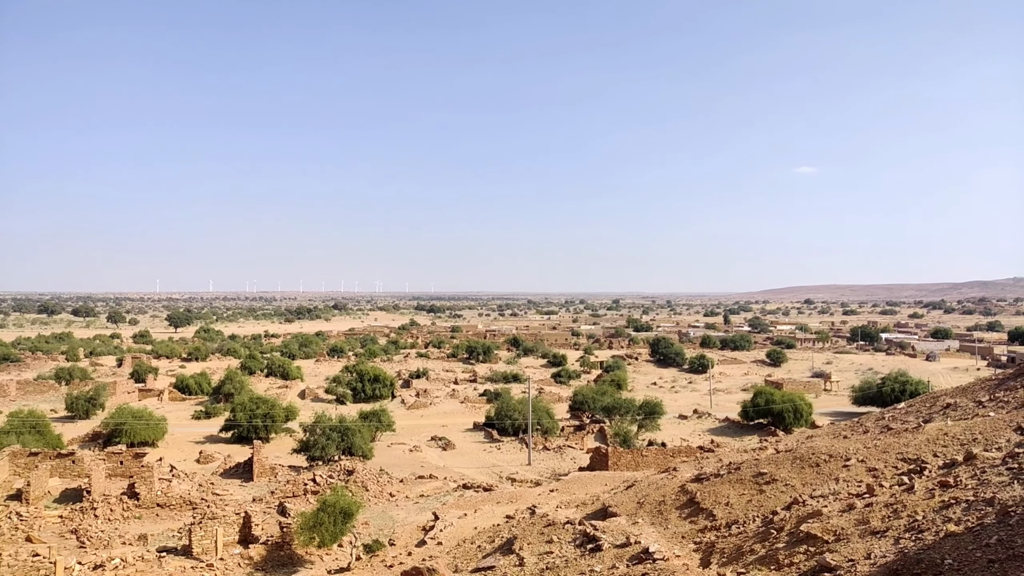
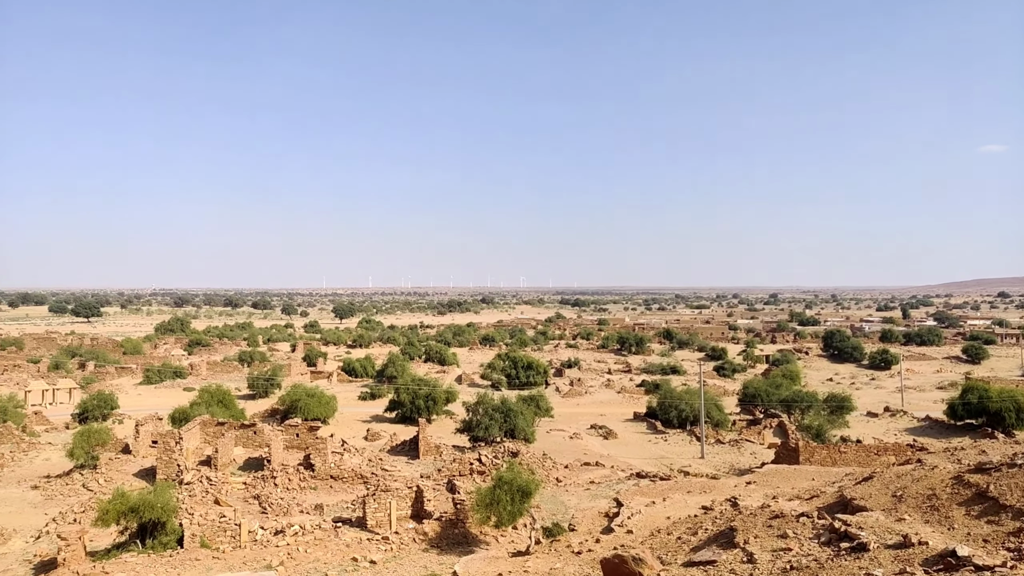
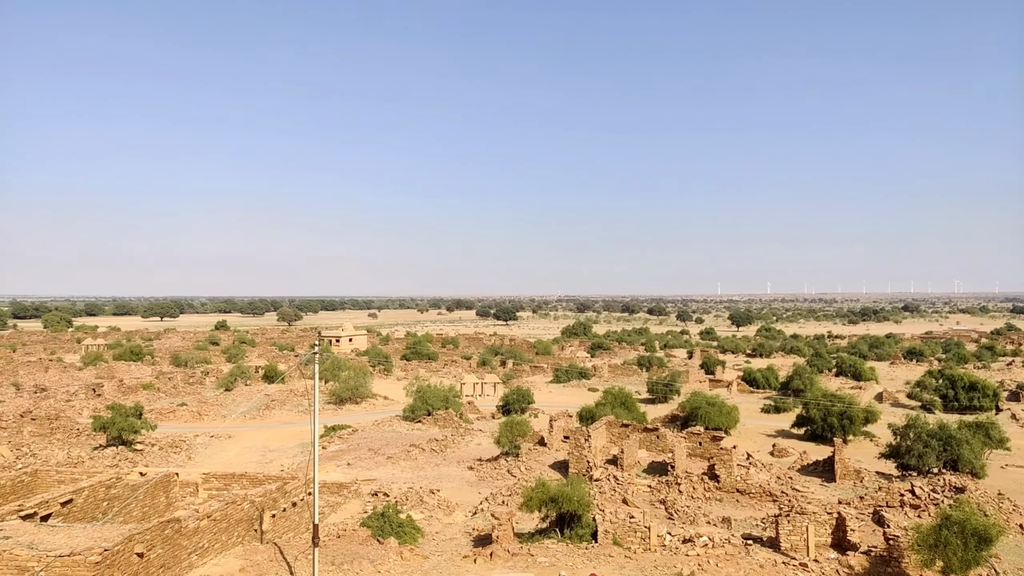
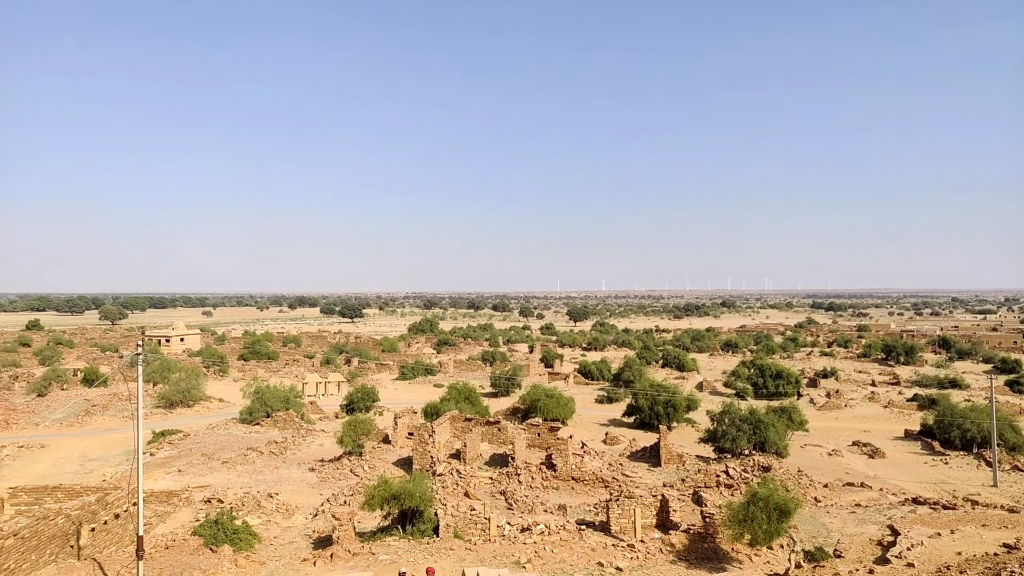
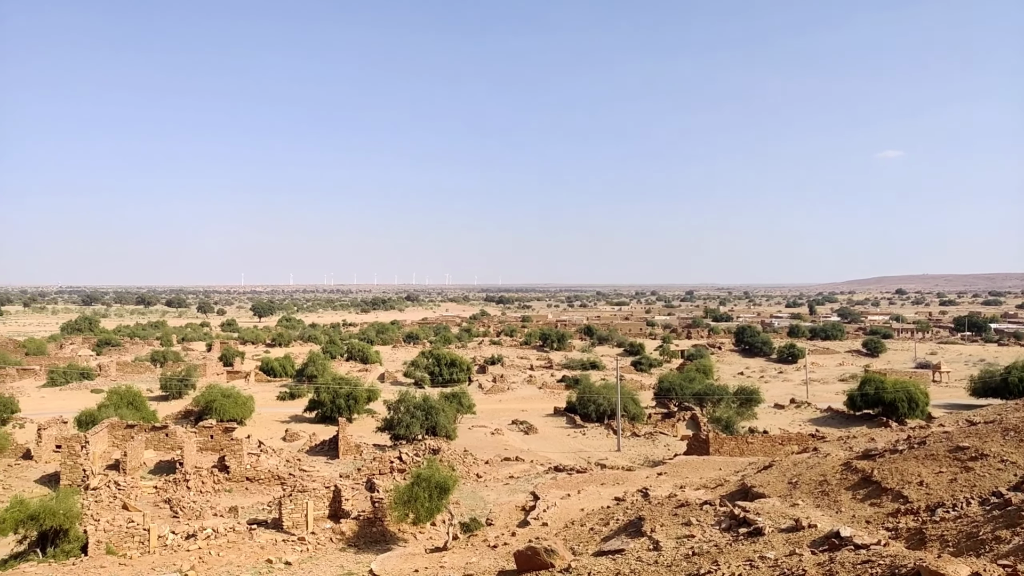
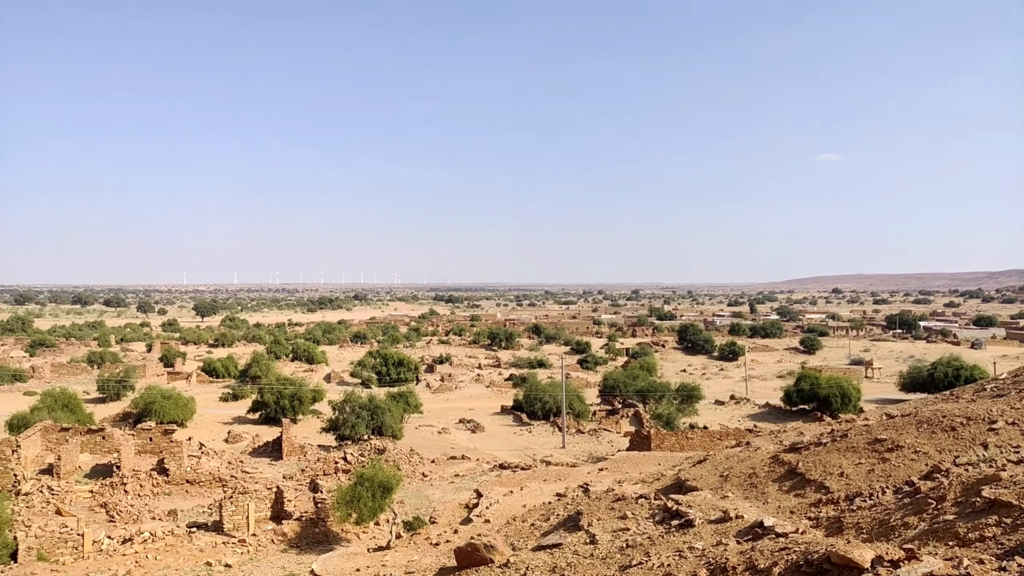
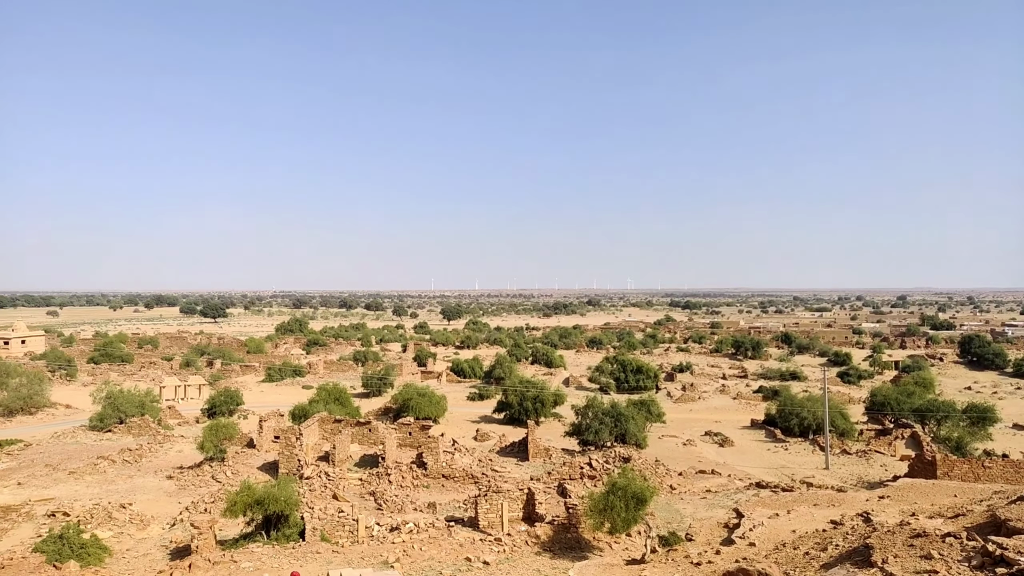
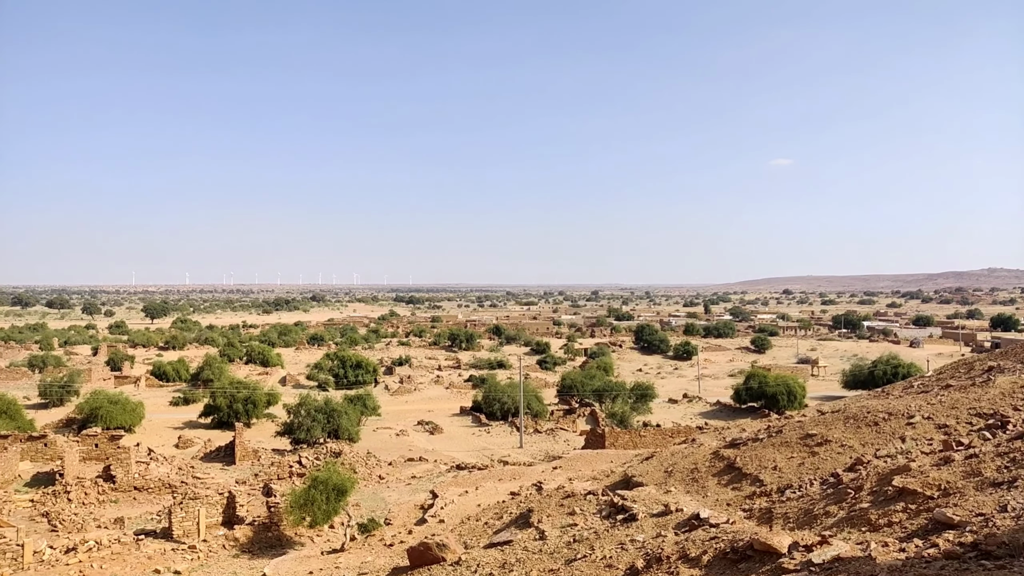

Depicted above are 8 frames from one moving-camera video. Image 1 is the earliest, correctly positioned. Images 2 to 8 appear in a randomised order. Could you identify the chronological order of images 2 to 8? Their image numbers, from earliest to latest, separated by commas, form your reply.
8, 6, 5, 2, 7, 4, 3
